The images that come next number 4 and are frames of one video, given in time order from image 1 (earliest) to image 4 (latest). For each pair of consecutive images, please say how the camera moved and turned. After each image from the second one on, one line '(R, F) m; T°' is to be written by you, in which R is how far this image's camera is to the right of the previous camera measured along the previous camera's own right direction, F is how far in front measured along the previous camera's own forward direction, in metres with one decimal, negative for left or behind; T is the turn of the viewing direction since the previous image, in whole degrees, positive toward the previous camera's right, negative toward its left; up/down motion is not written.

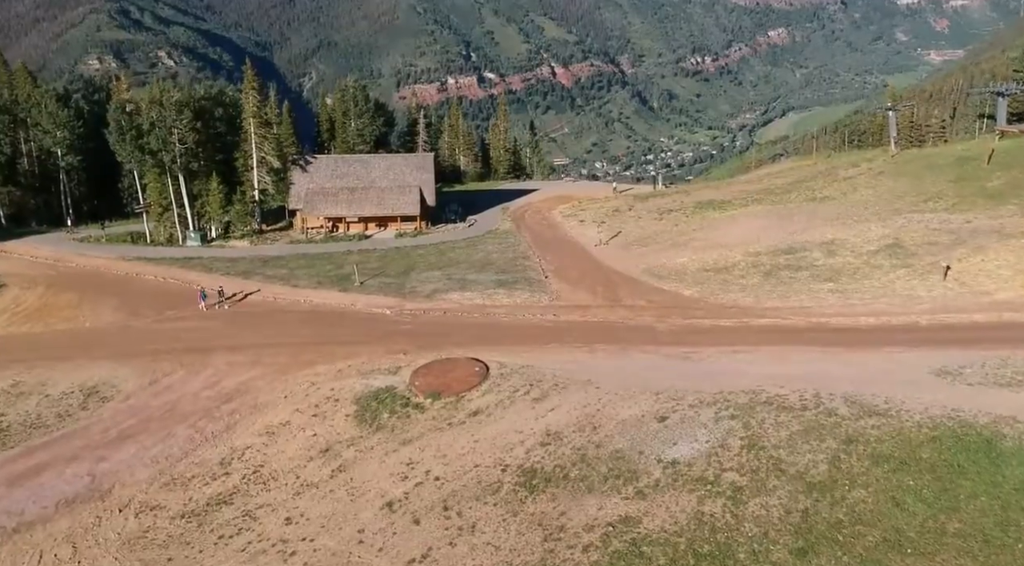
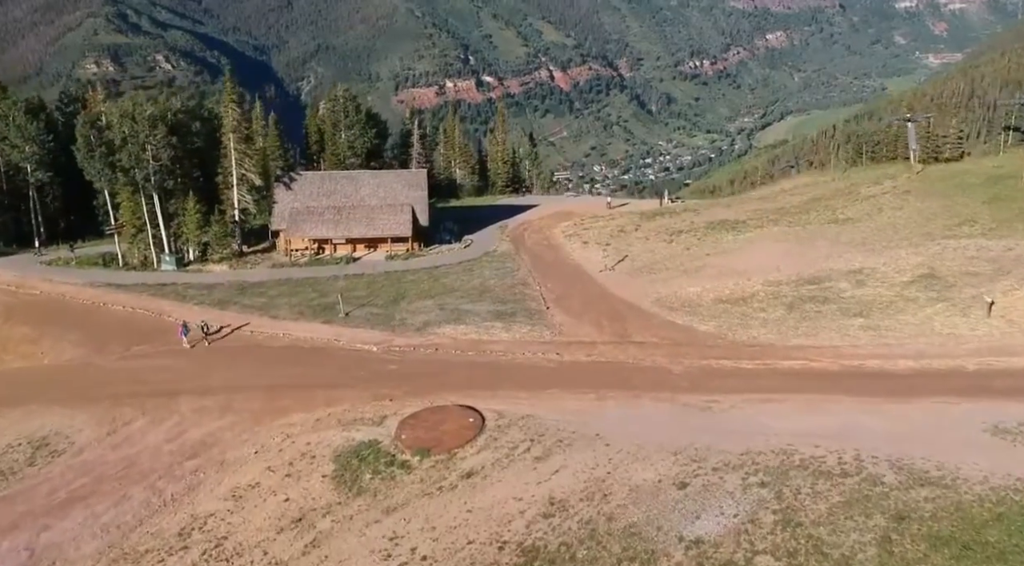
(0.0, +5.0) m; 0°
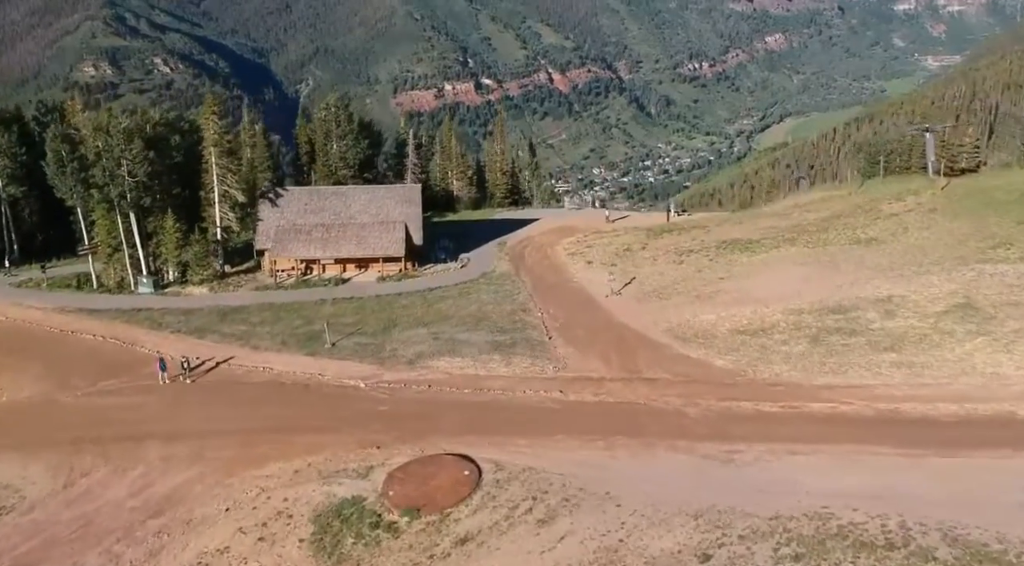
(0.0, +4.2) m; 0°
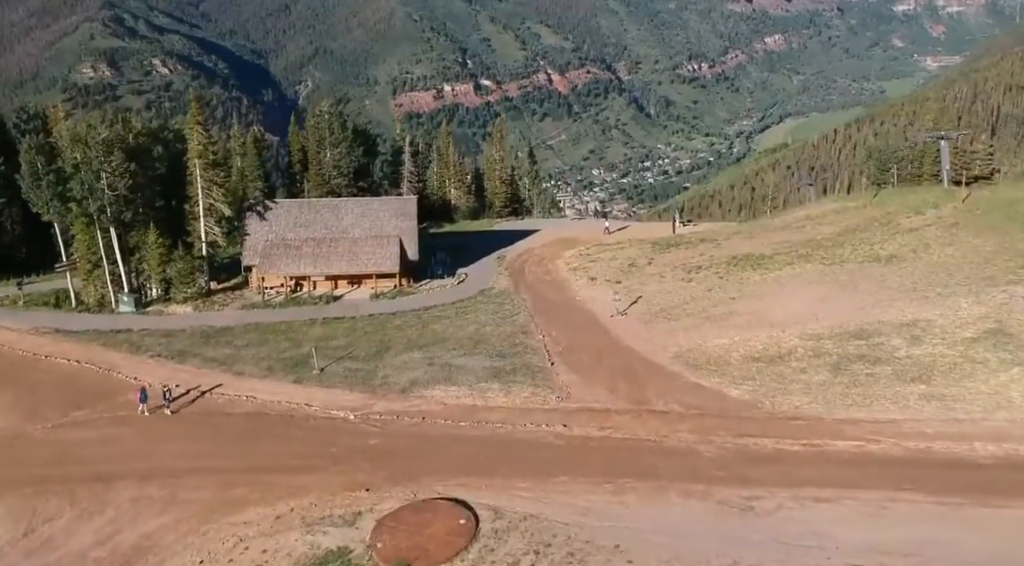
(0.0, +3.2) m; 0°
